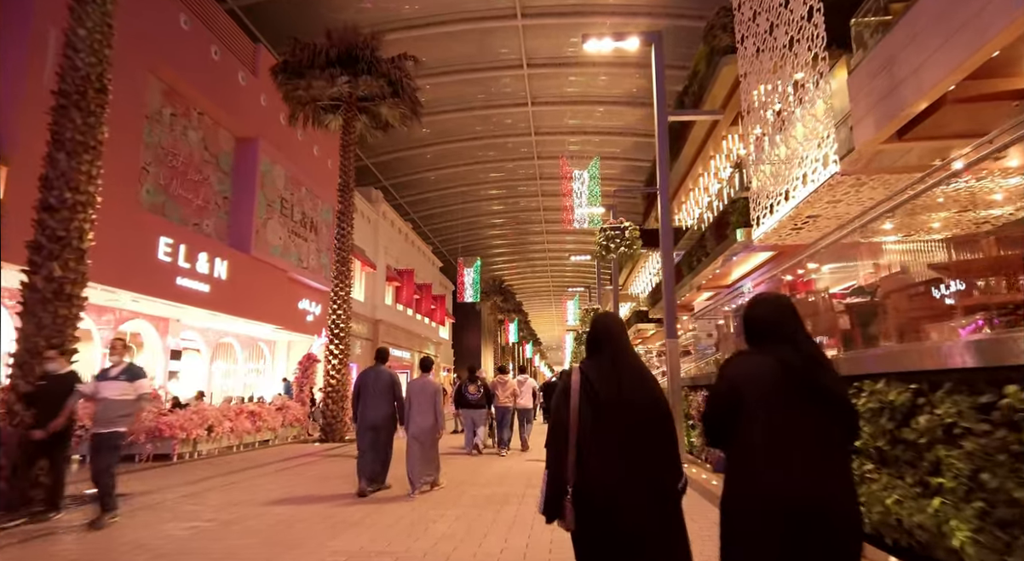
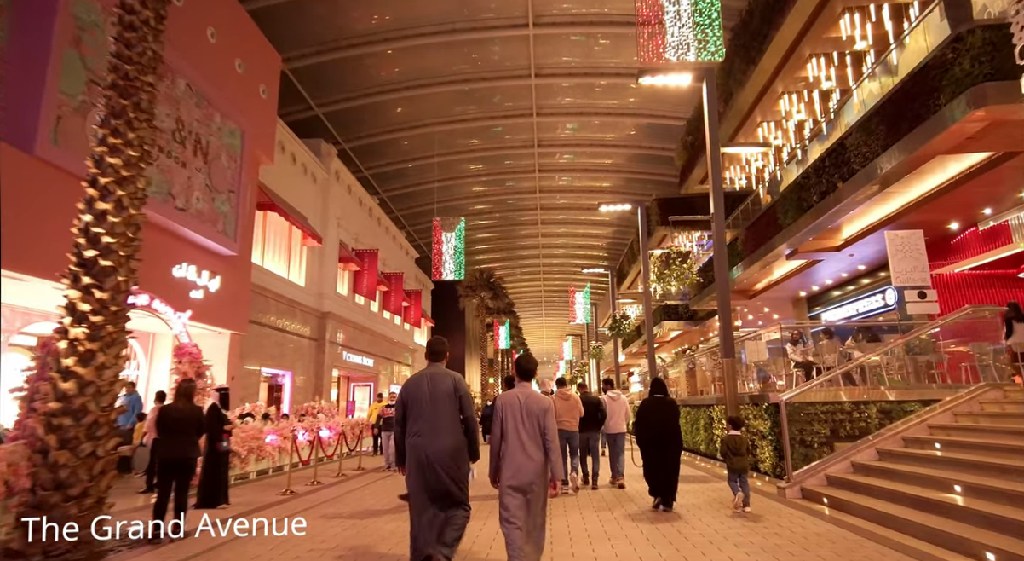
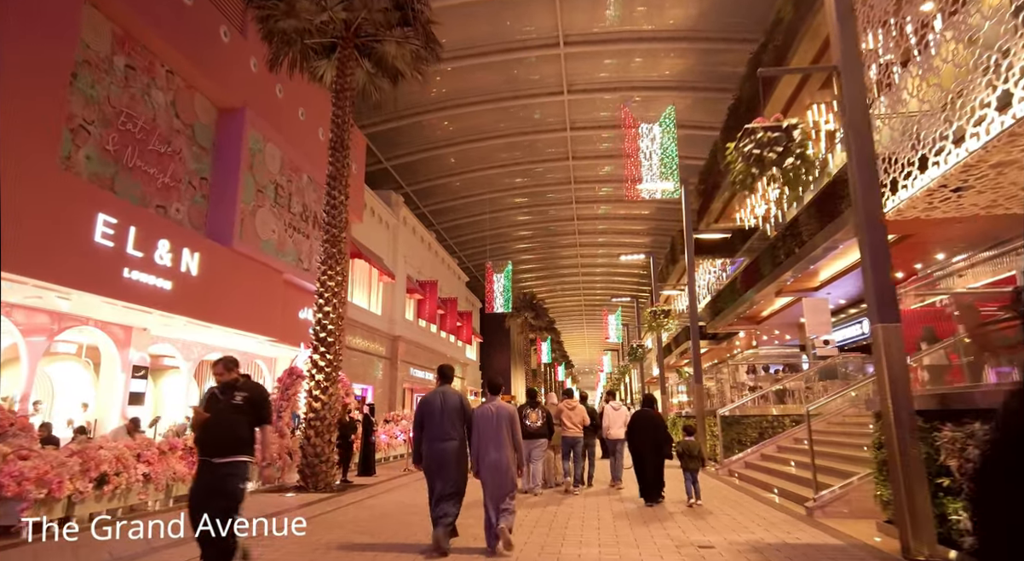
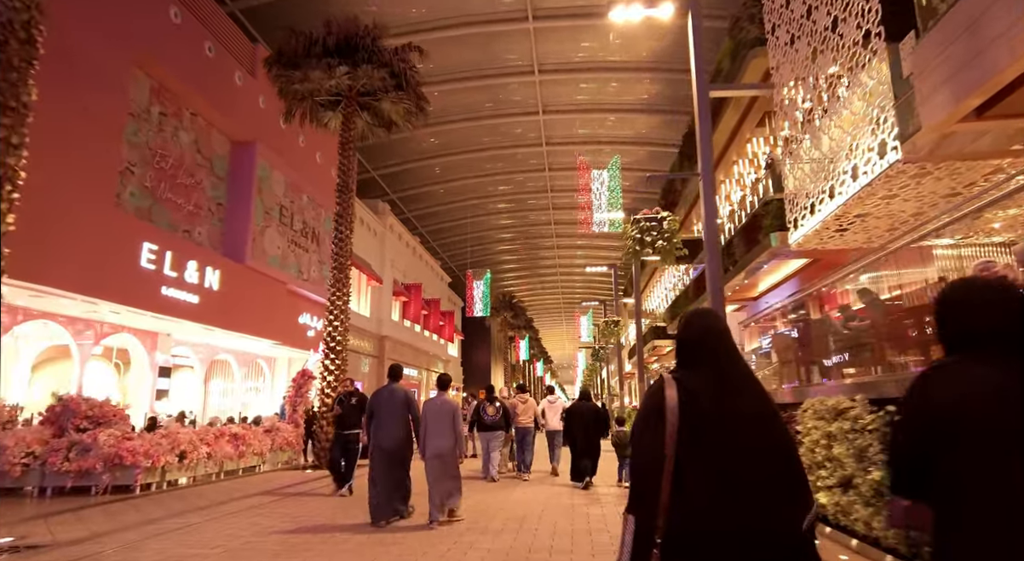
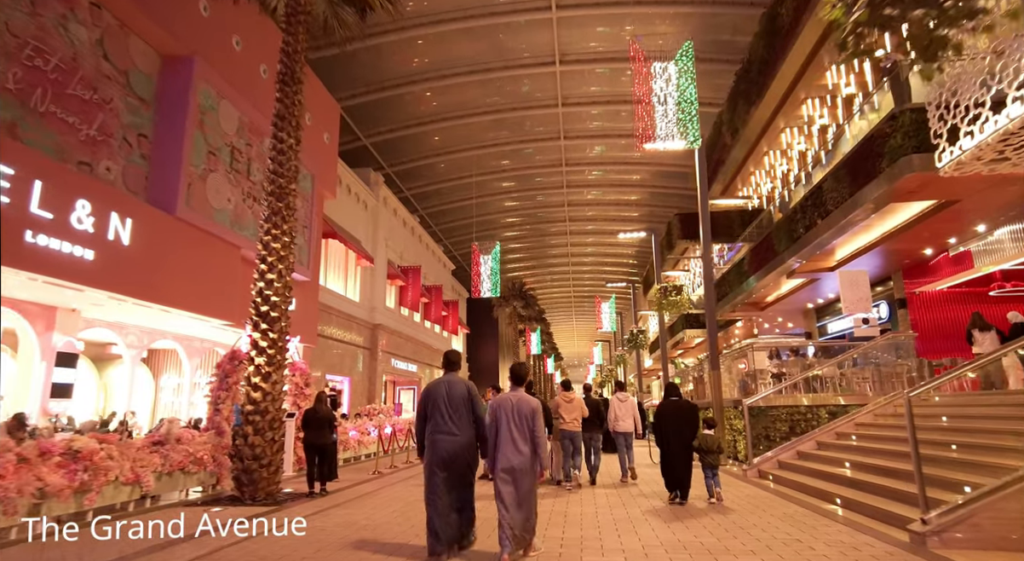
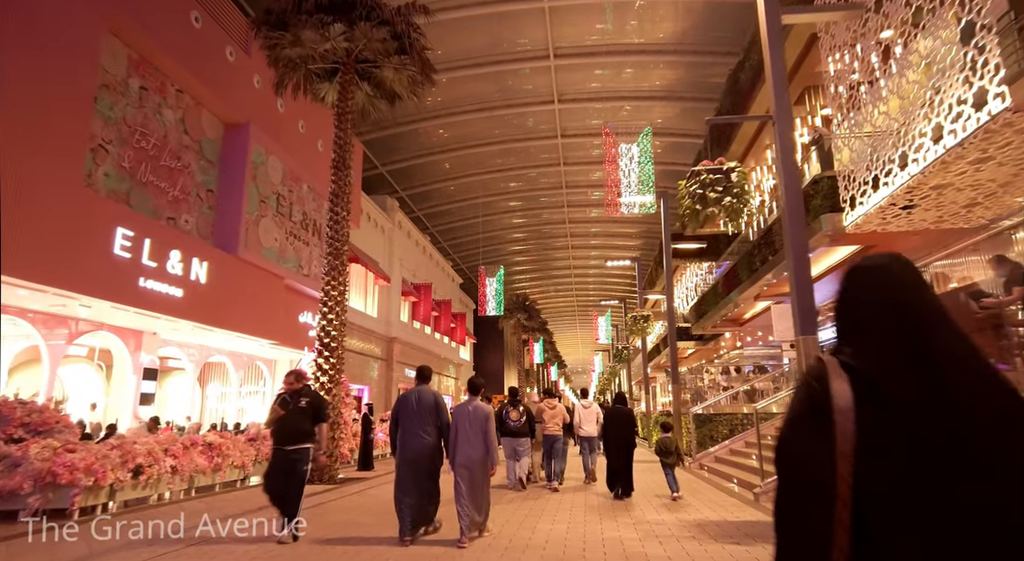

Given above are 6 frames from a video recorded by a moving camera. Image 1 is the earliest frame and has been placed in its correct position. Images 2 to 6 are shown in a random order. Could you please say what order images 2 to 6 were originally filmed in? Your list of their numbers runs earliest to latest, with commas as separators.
4, 6, 3, 5, 2
